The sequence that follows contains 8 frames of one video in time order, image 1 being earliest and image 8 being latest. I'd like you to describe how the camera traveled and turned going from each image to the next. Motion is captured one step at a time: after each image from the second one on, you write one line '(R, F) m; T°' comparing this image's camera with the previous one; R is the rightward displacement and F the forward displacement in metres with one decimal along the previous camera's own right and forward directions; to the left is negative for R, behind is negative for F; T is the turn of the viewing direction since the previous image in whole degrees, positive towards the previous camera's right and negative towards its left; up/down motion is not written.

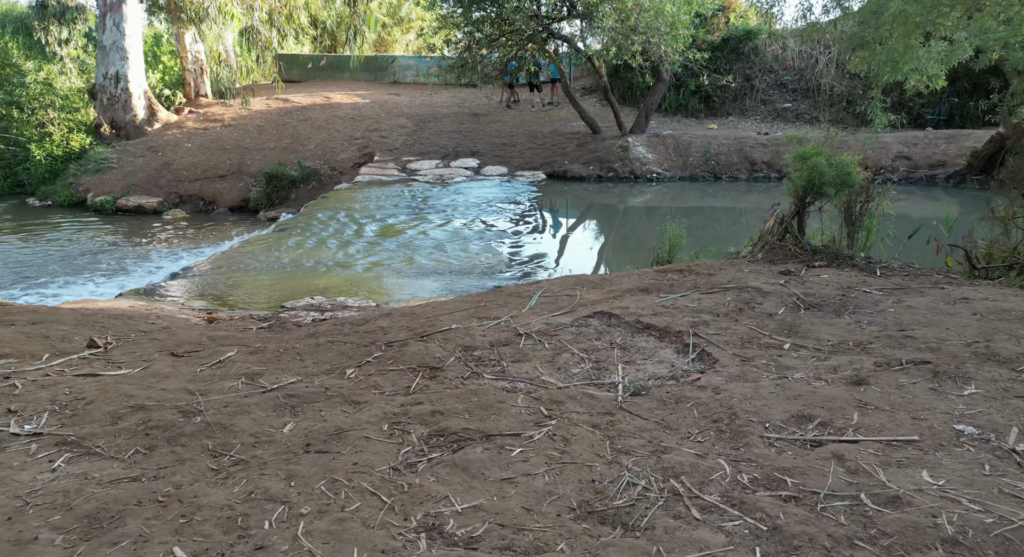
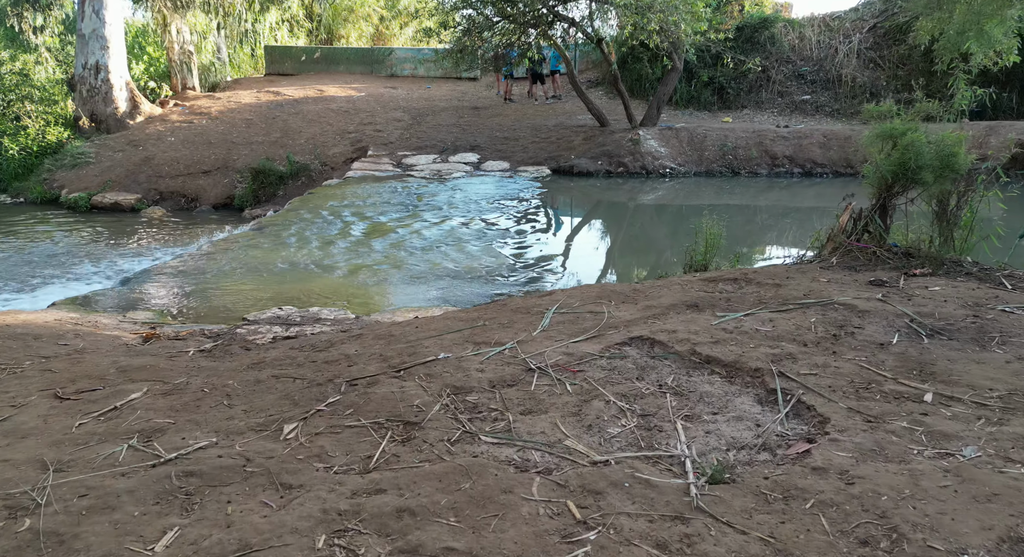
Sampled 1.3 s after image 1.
(0.0, +1.0) m; 0°
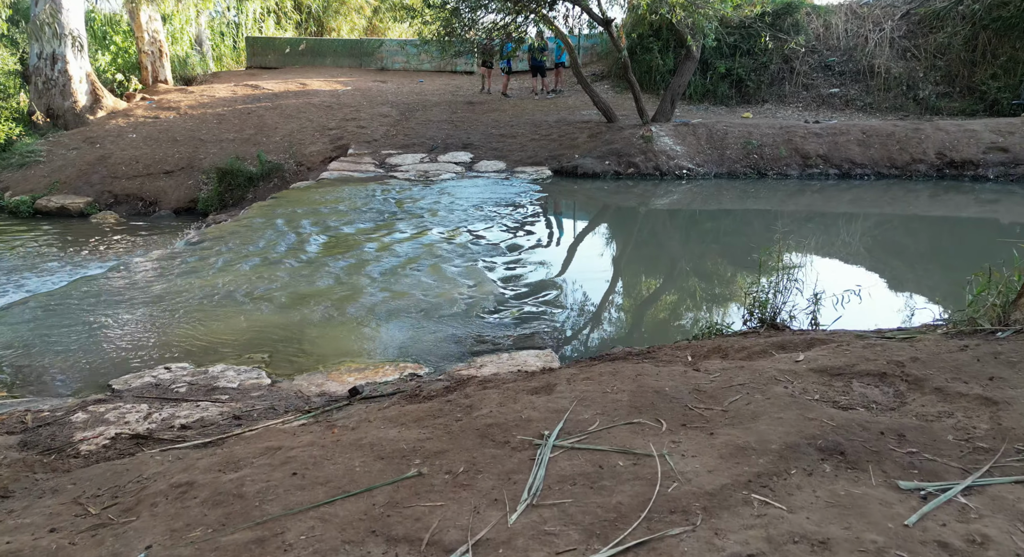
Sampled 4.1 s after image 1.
(+0.1, +1.6) m; 0°
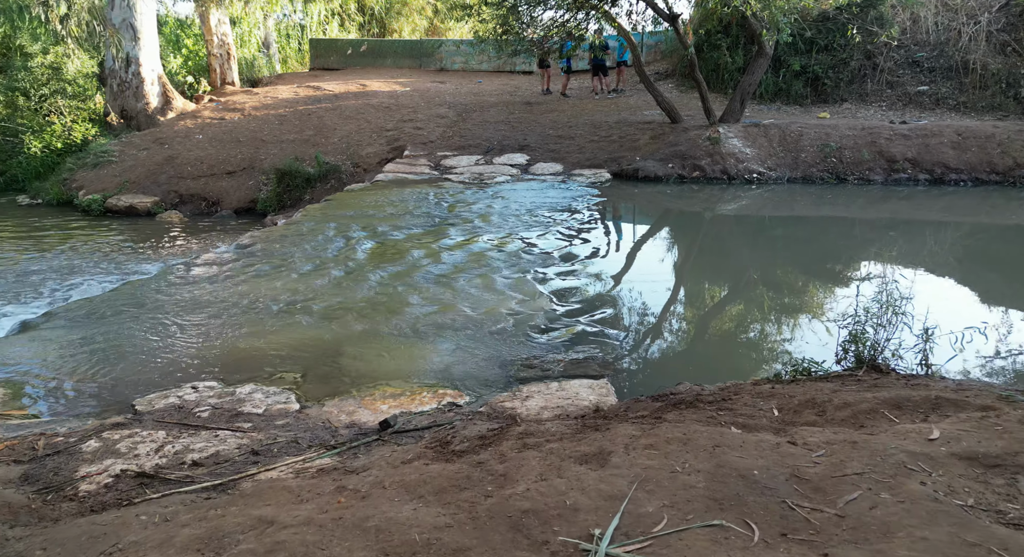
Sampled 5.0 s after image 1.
(0.0, +0.4) m; -5°
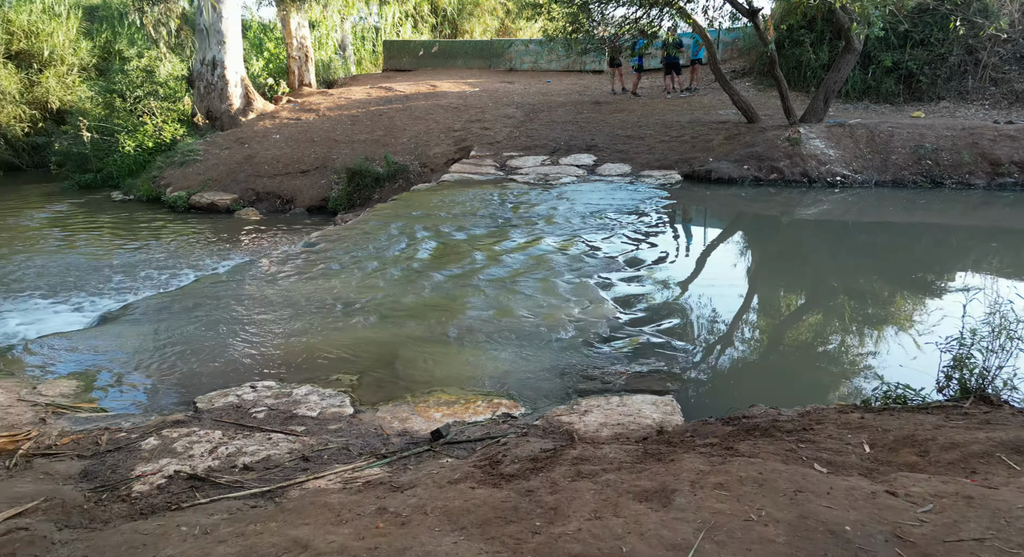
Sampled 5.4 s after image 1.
(0.0, +0.2) m; -5°
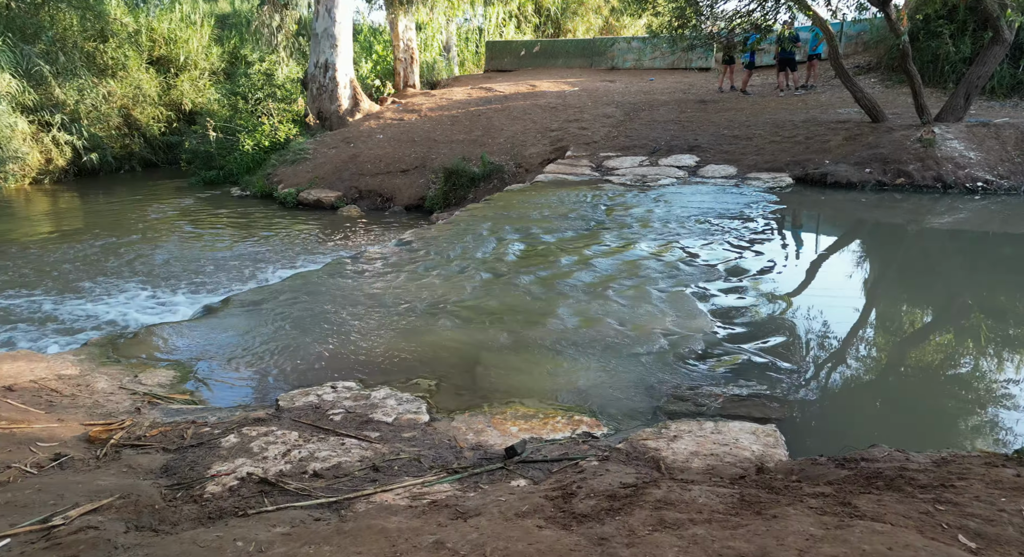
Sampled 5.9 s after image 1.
(0.0, +0.2) m; -8°
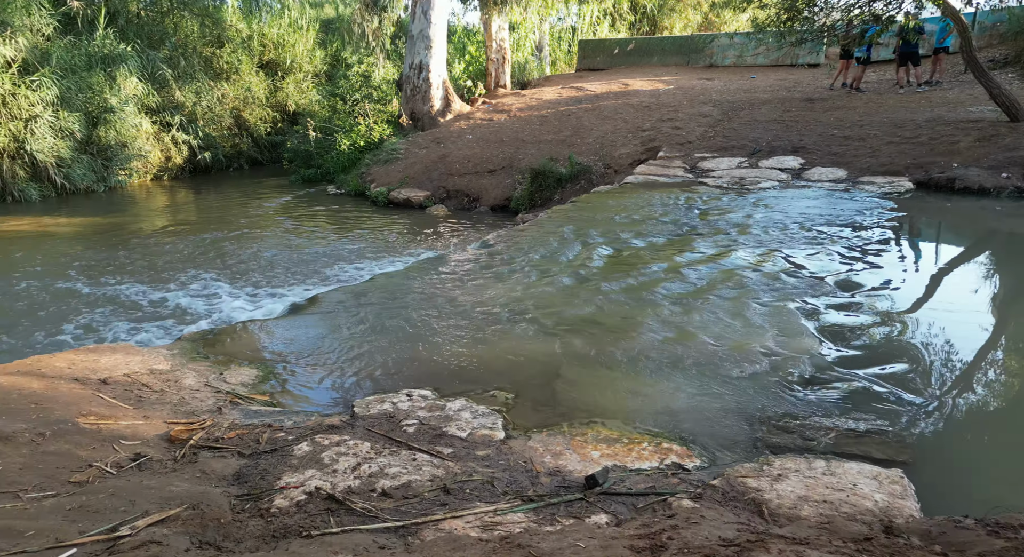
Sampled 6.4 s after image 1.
(0.0, +0.2) m; -7°
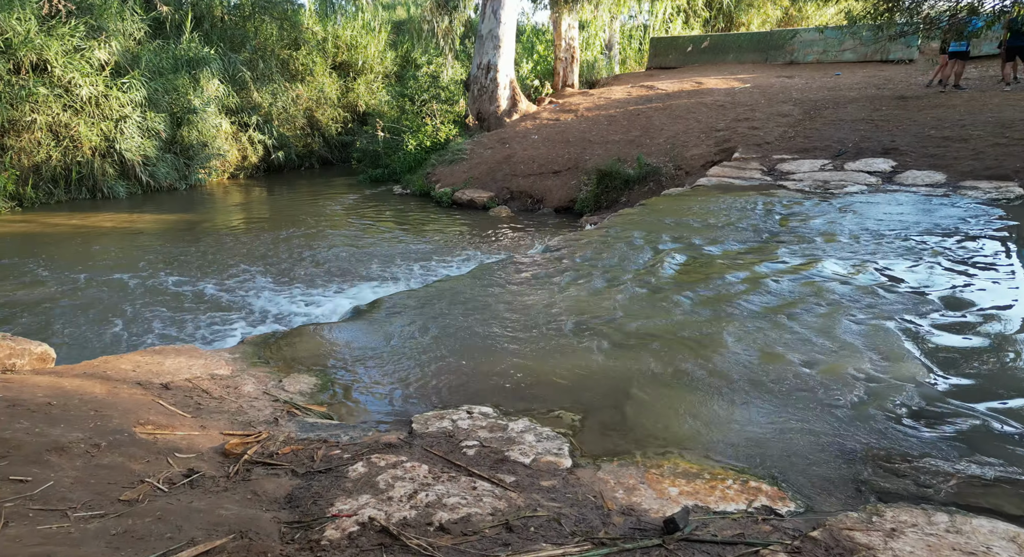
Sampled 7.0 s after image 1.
(0.0, +0.3) m; -5°
